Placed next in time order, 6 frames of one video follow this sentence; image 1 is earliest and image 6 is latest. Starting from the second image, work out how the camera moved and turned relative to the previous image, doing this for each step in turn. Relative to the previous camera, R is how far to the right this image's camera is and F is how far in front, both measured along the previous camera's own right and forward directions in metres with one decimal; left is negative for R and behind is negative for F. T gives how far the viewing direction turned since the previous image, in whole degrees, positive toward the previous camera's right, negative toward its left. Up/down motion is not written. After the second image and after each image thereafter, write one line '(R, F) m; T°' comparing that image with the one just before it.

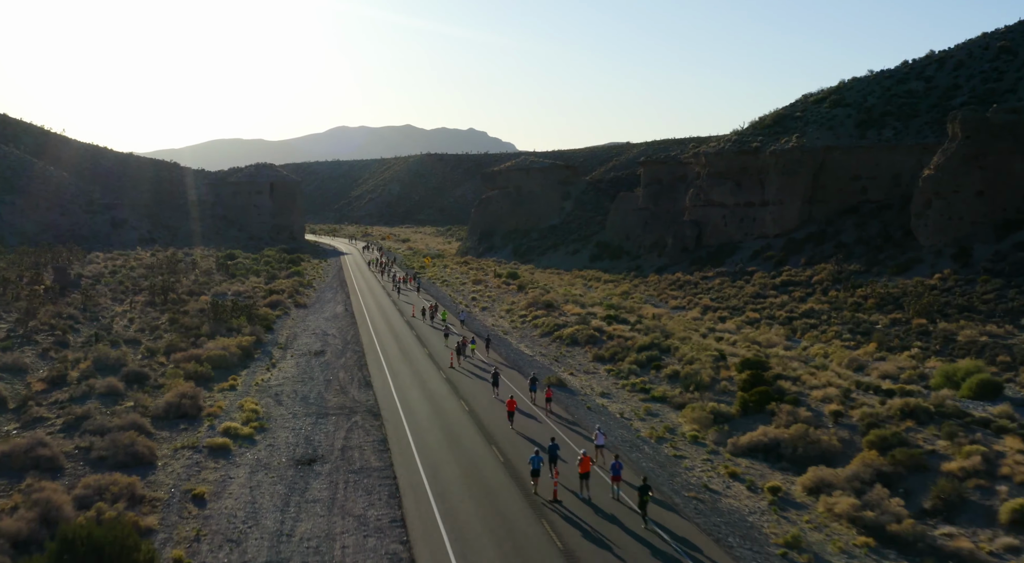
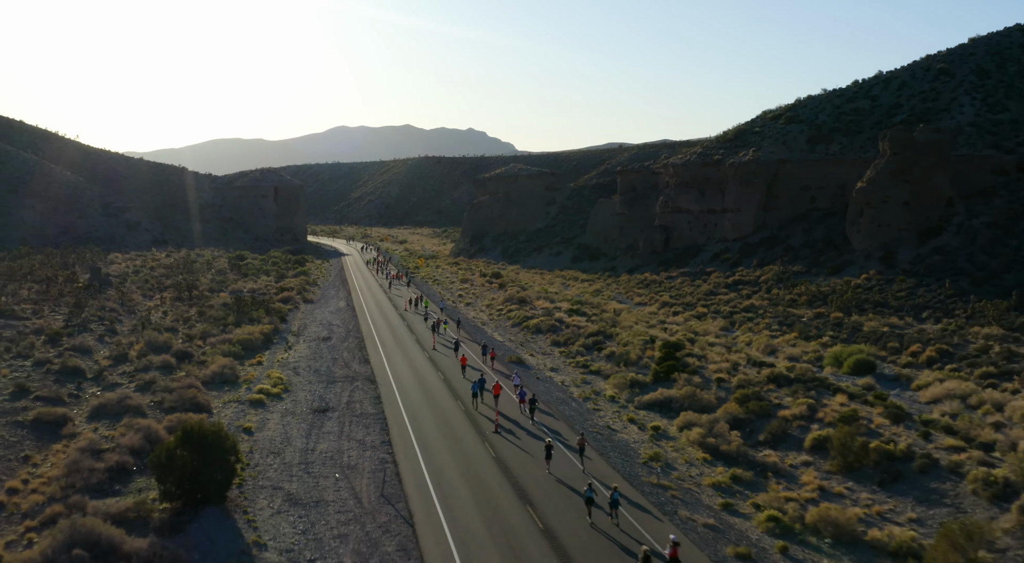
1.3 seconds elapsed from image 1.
(+1.1, -5.3) m; 0°
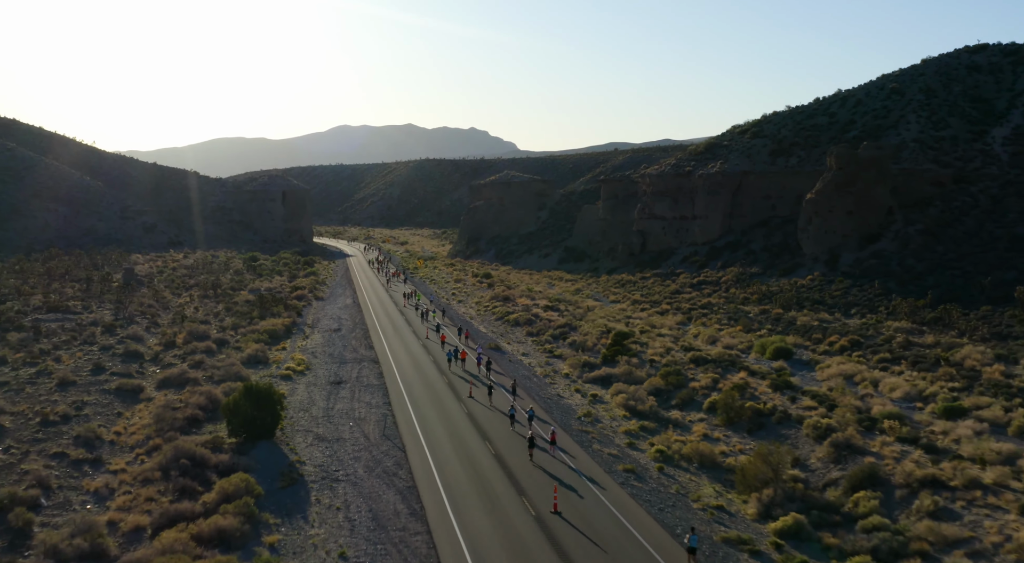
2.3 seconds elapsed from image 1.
(+1.1, -5.6) m; 0°
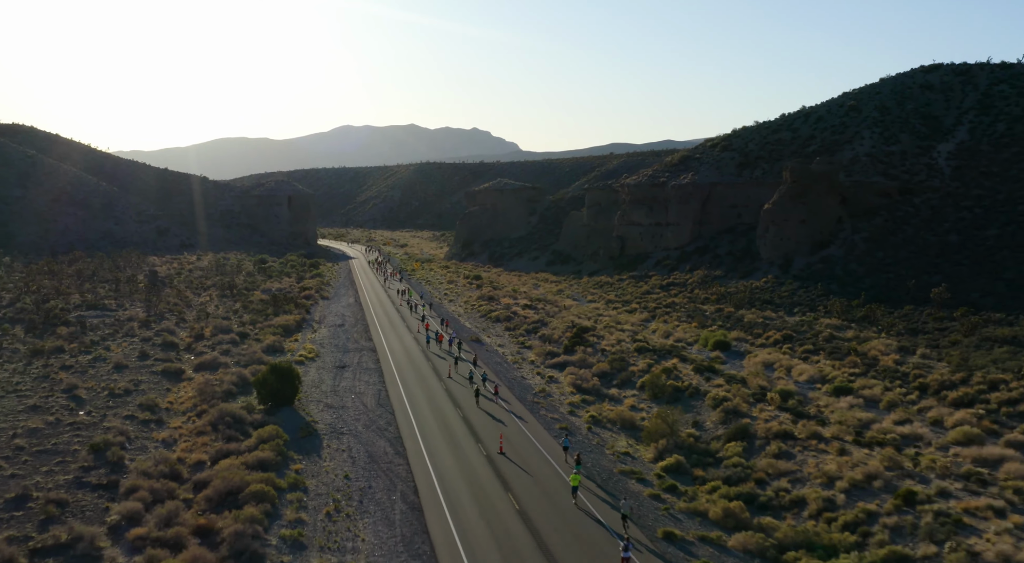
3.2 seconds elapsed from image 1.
(+1.3, -5.5) m; 0°
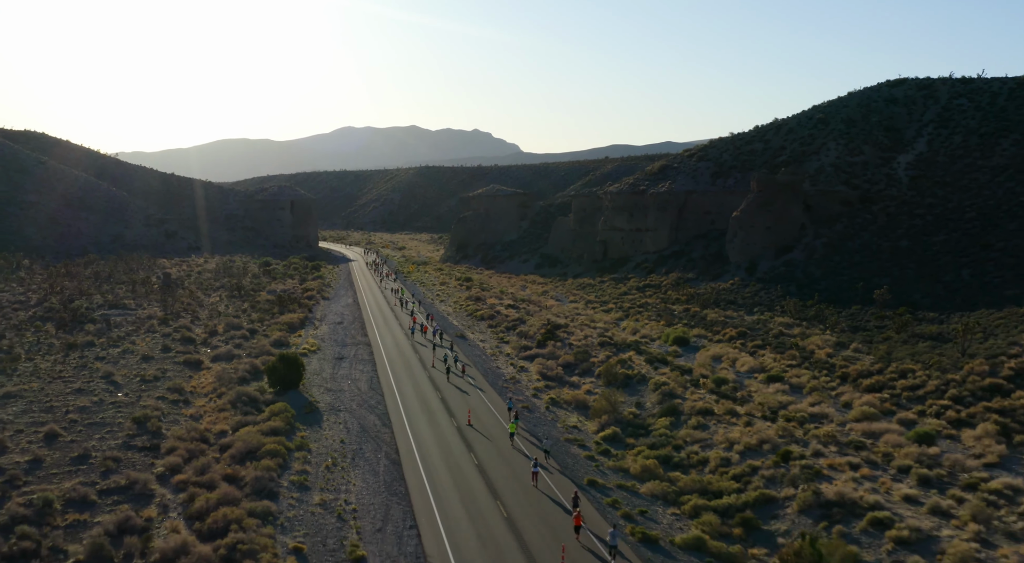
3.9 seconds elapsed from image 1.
(+1.2, -4.4) m; 0°
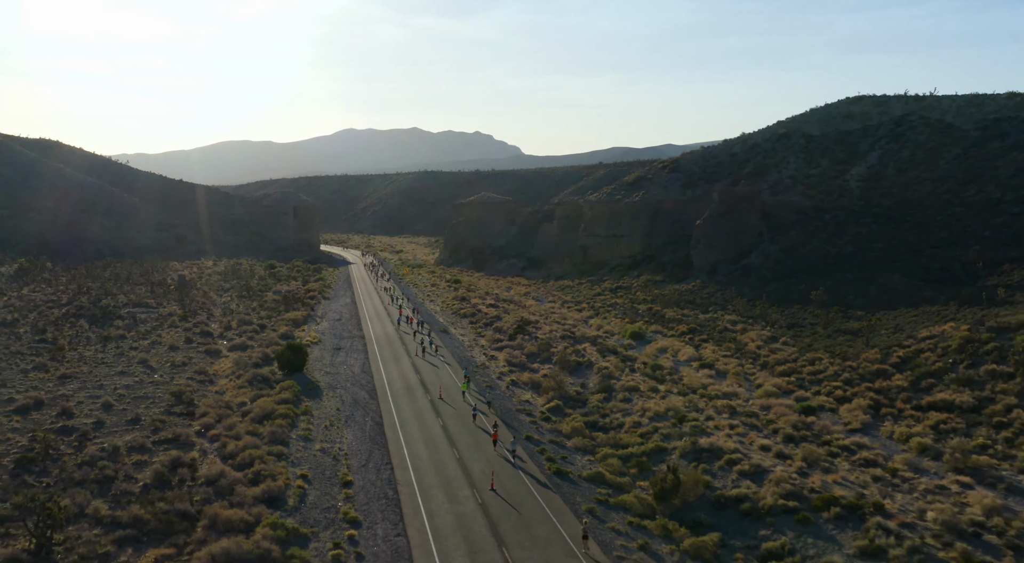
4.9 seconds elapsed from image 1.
(+1.7, -6.0) m; 0°
